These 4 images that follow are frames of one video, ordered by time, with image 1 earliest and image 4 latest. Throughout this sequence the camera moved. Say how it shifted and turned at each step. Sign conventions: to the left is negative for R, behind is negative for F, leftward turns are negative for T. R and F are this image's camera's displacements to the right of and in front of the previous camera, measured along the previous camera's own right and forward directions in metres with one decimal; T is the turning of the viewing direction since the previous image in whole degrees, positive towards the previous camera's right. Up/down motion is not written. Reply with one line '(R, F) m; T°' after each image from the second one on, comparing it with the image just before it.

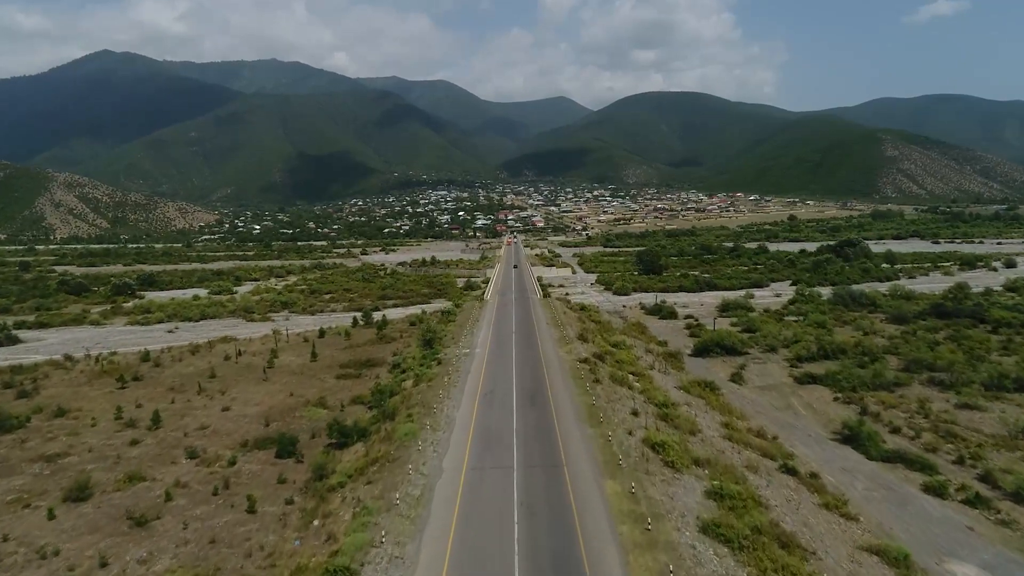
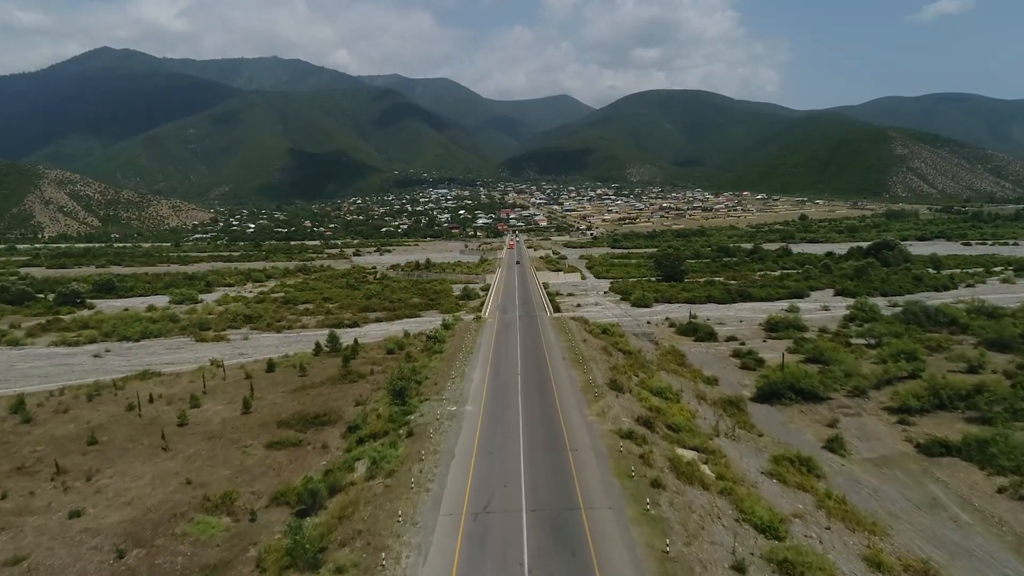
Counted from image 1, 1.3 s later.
(-0.1, +7.8) m; 0°
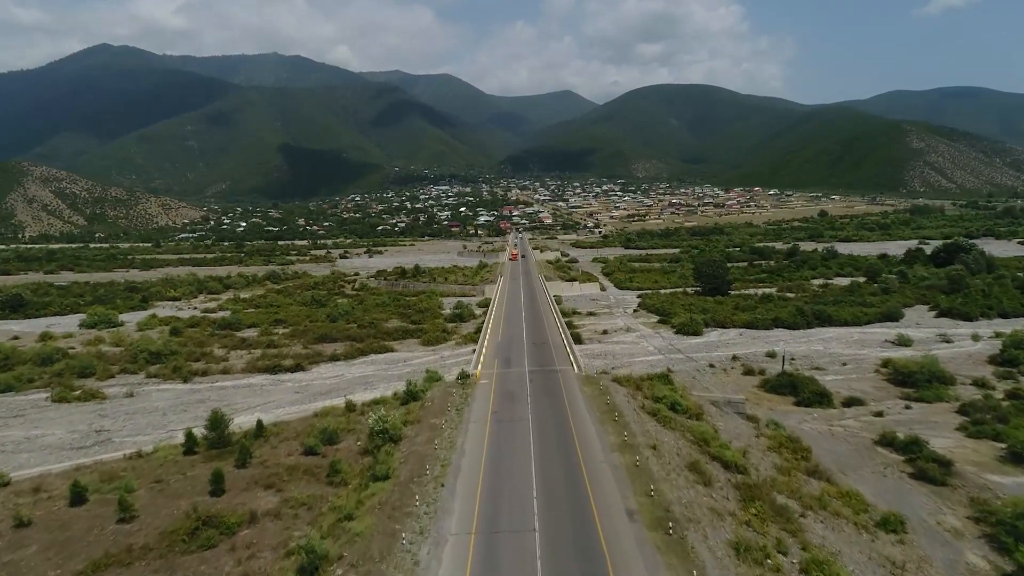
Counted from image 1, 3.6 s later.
(-0.1, +12.2) m; 0°
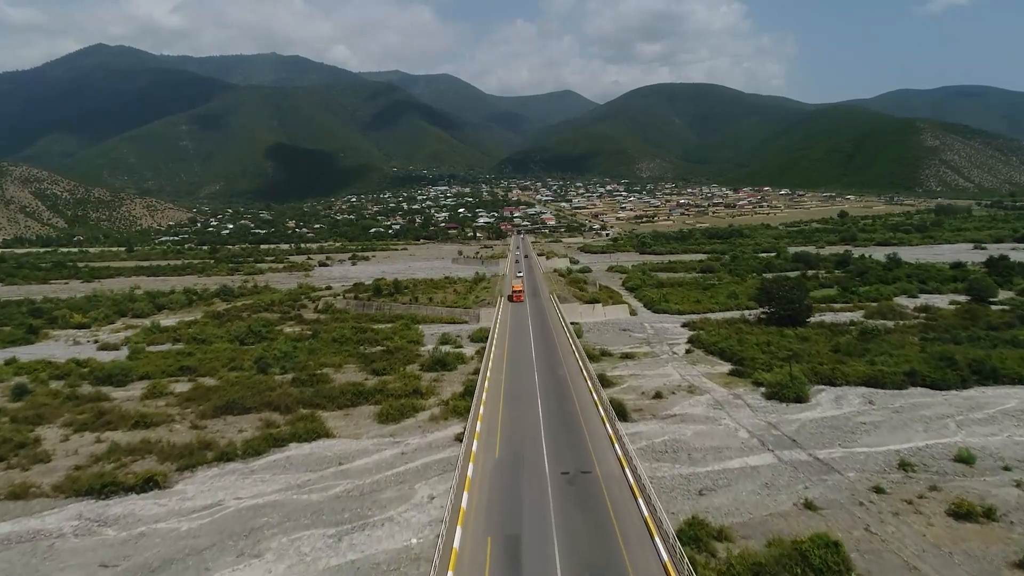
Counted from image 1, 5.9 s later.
(-0.2, +12.9) m; 0°
